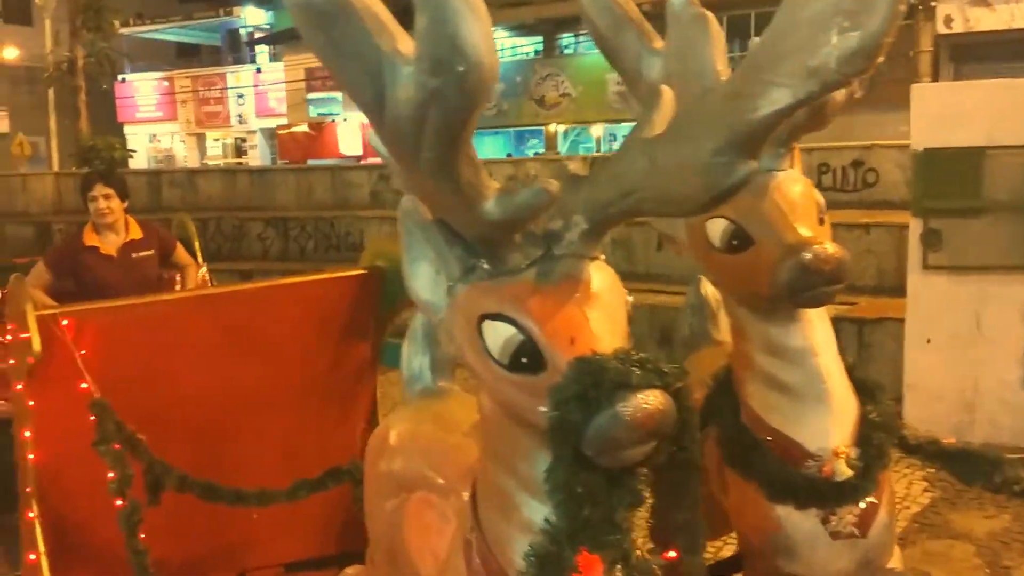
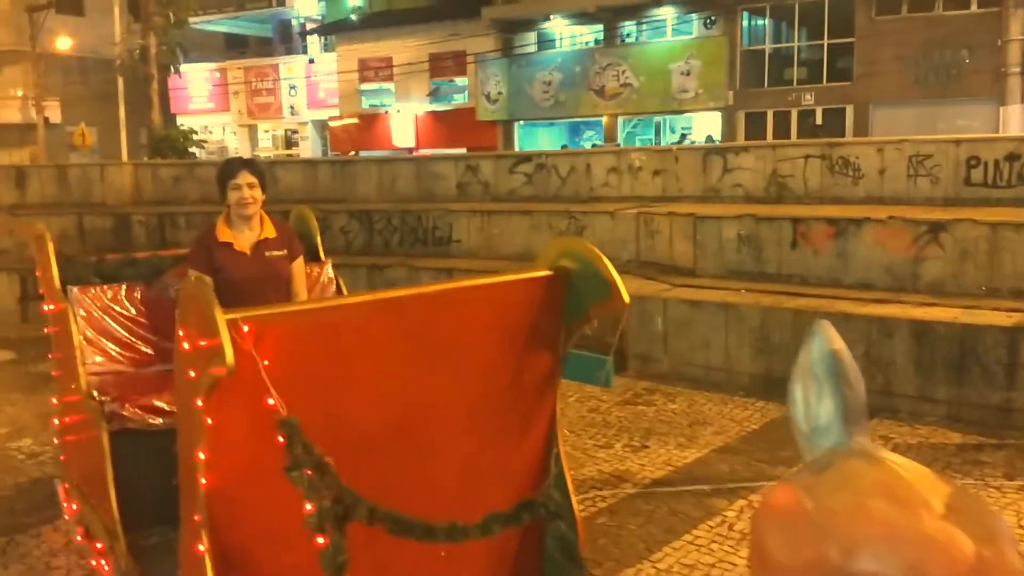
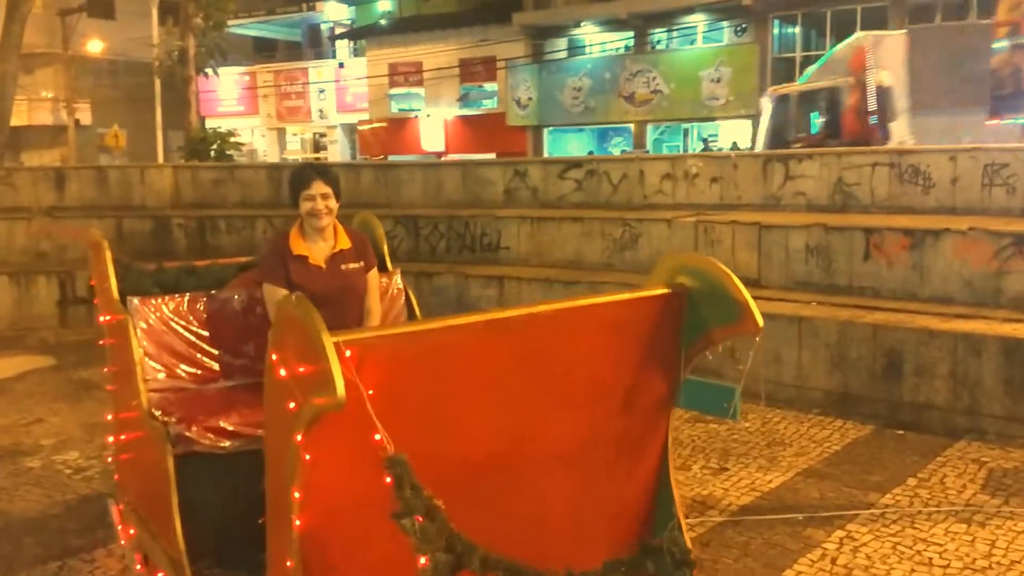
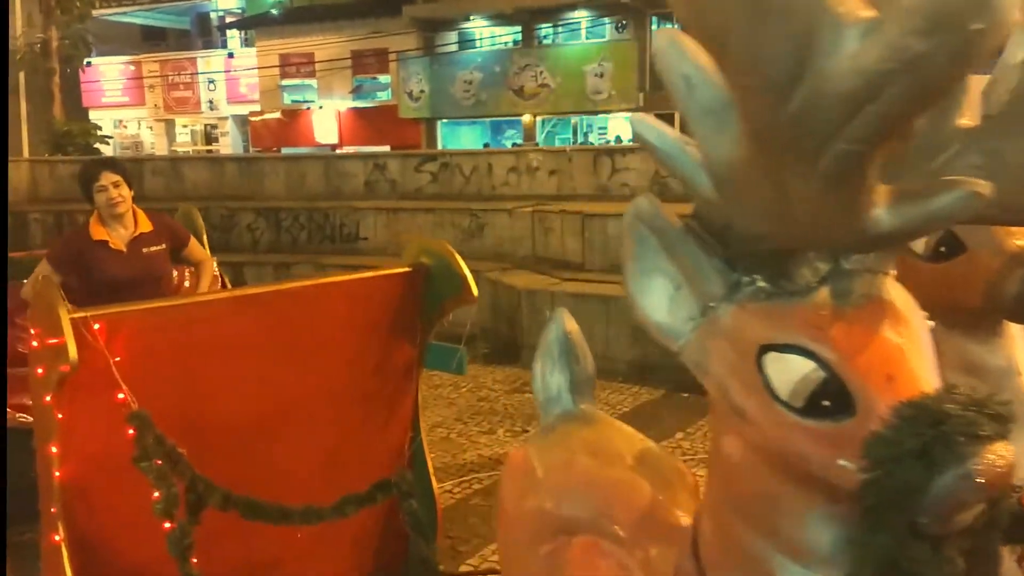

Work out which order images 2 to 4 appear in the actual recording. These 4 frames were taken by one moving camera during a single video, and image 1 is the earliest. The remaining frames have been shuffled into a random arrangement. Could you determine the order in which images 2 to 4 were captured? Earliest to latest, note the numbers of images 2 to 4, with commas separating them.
4, 2, 3
